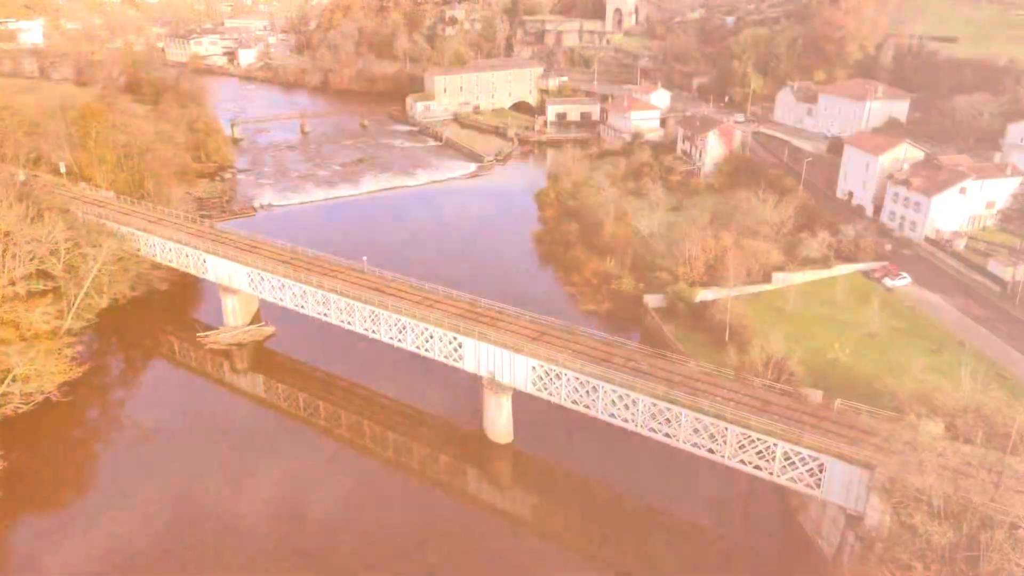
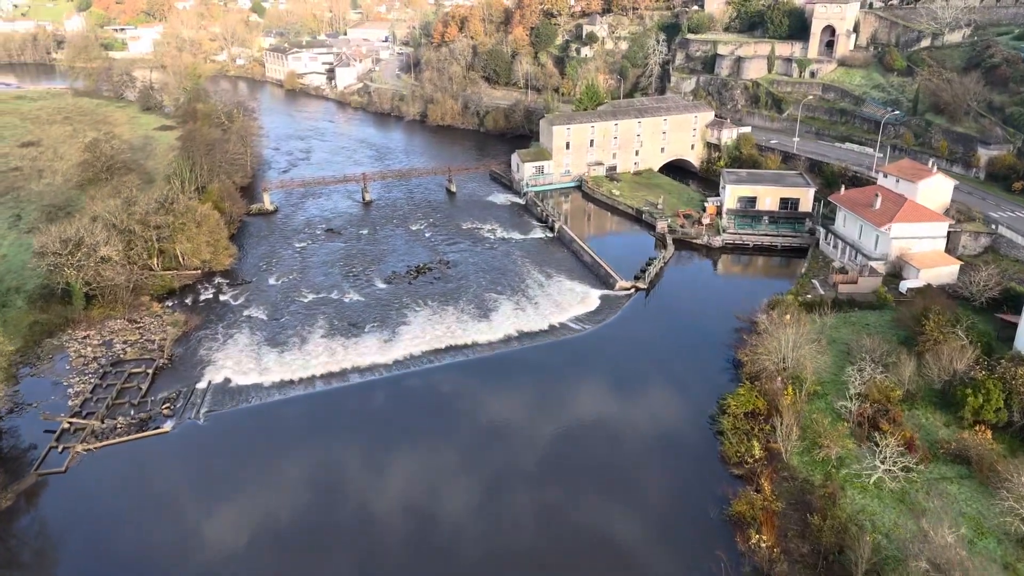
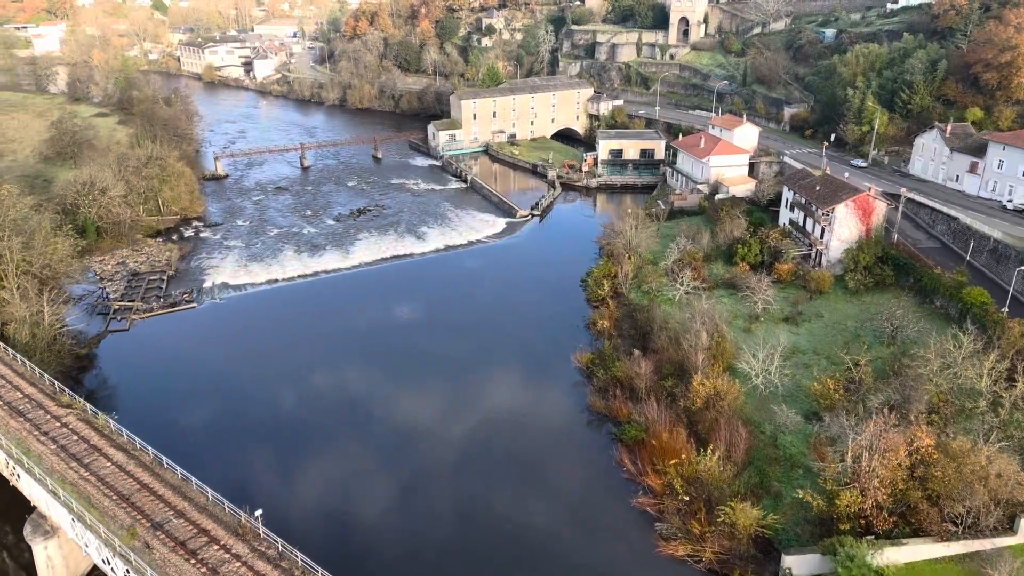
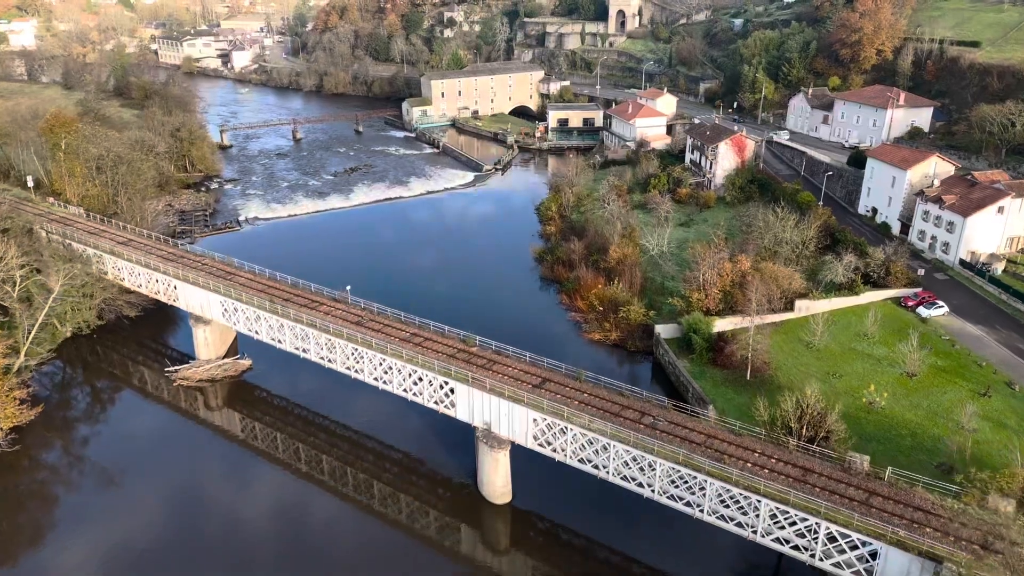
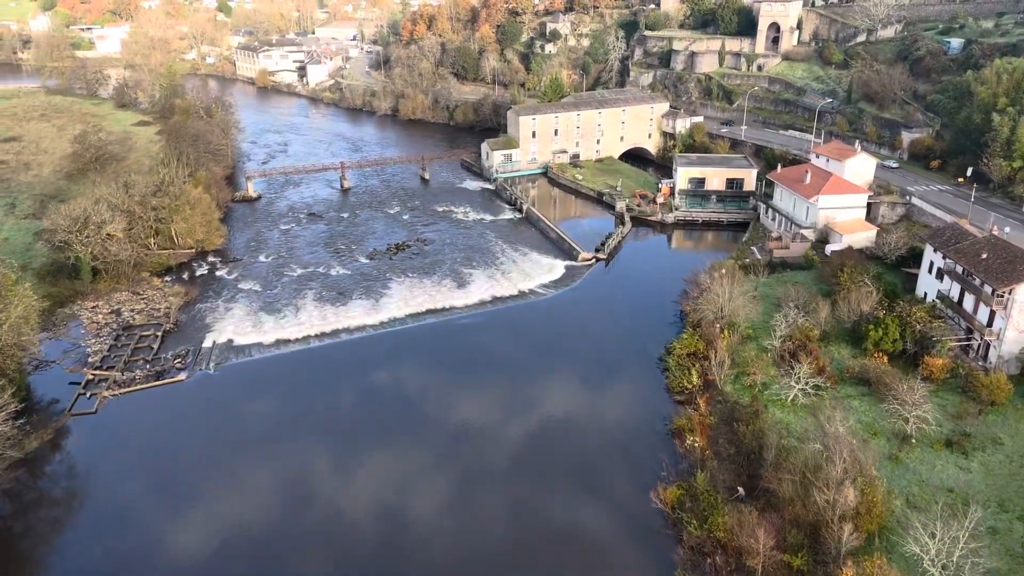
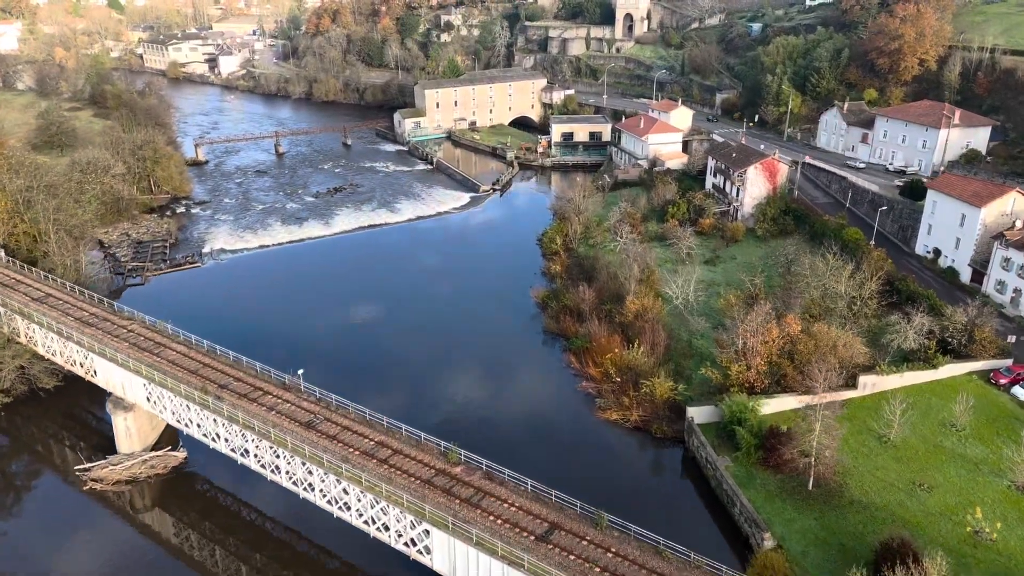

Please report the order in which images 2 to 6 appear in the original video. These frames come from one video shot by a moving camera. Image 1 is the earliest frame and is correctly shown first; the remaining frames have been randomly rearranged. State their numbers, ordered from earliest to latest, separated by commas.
4, 6, 3, 5, 2
